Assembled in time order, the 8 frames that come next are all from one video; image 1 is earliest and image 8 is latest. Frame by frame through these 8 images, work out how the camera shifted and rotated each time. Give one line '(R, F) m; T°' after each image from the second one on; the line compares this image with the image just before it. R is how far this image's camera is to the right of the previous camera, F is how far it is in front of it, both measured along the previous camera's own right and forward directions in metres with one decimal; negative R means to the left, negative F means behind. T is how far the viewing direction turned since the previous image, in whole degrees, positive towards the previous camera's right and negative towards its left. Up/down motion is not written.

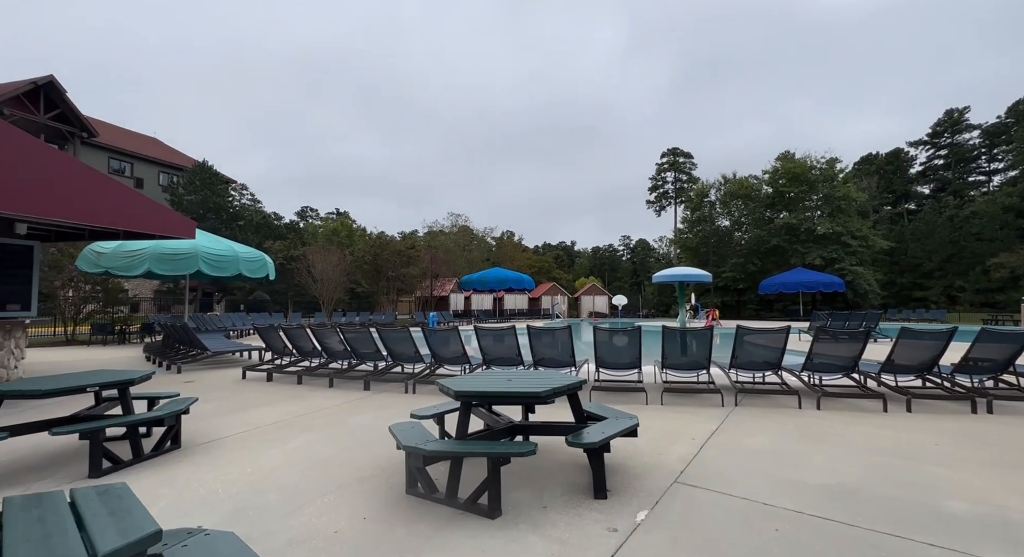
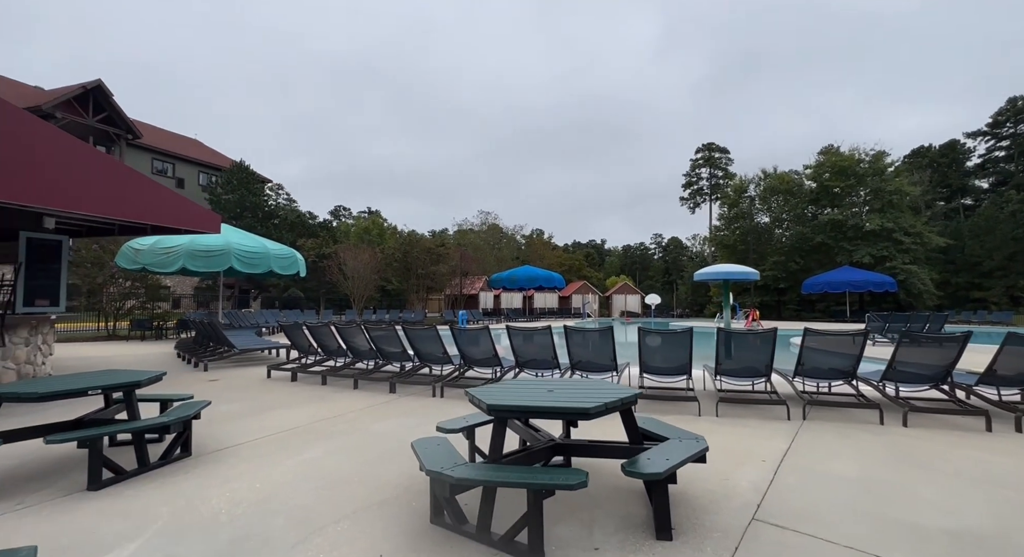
(-0.1, +0.5) m; -3°
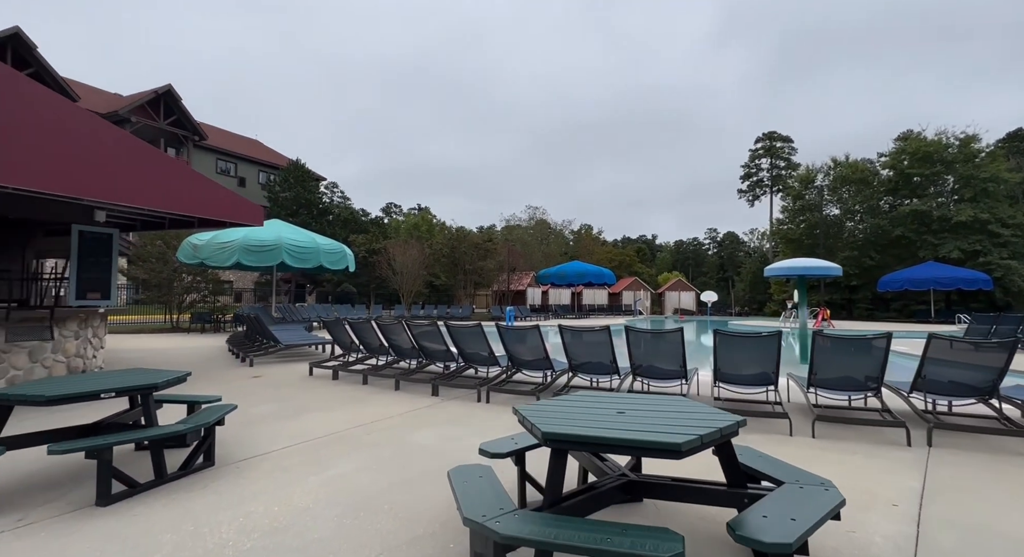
(-0.1, +0.6) m; -5°
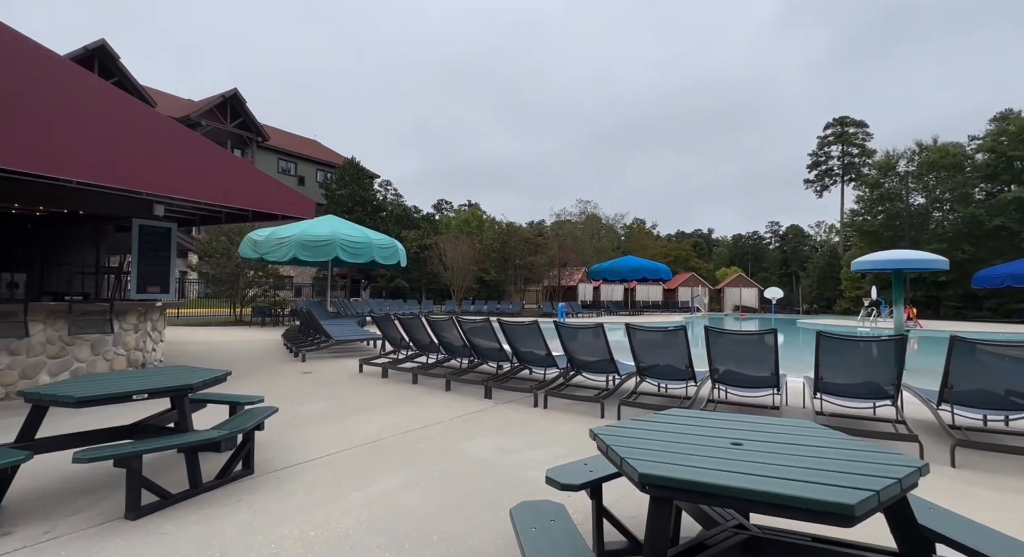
(-0.1, +0.5) m; -5°
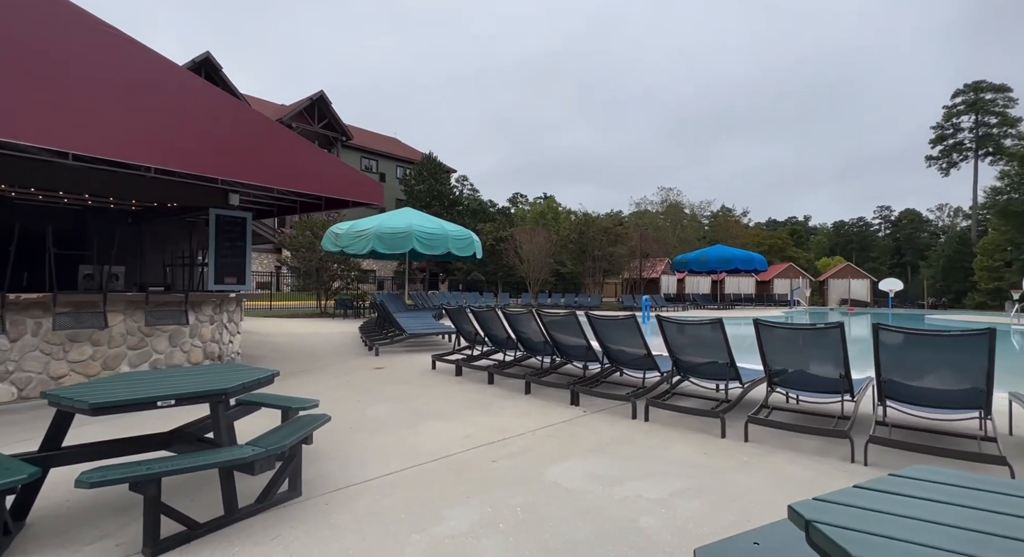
(-0.1, +0.8) m; -8°
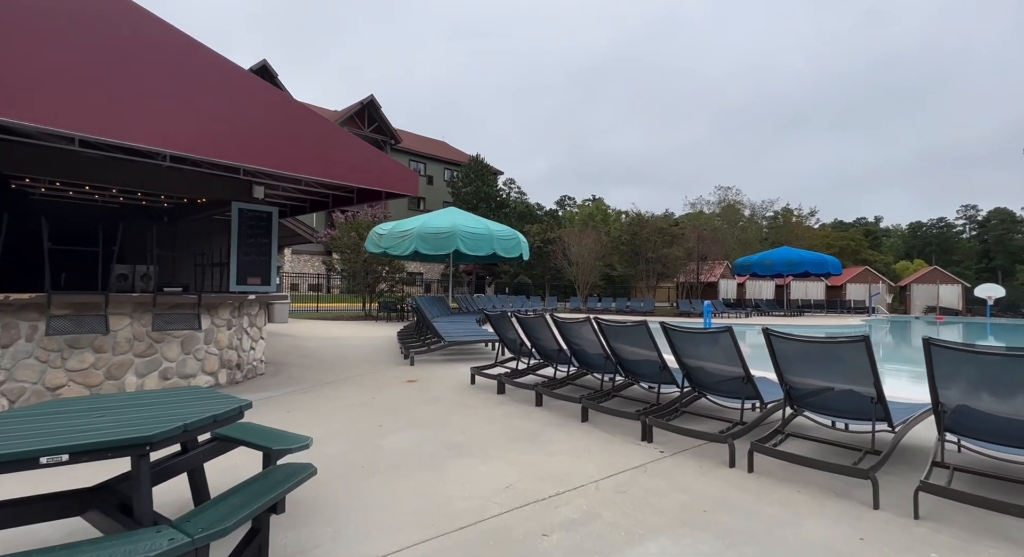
(-0.1, +1.0) m; -5°
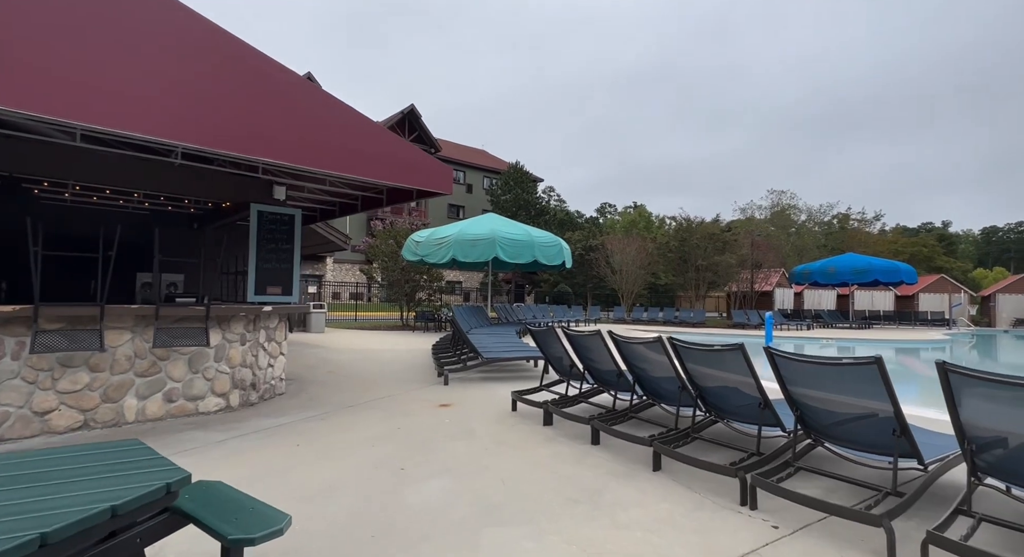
(-0.1, +0.9) m; -4°
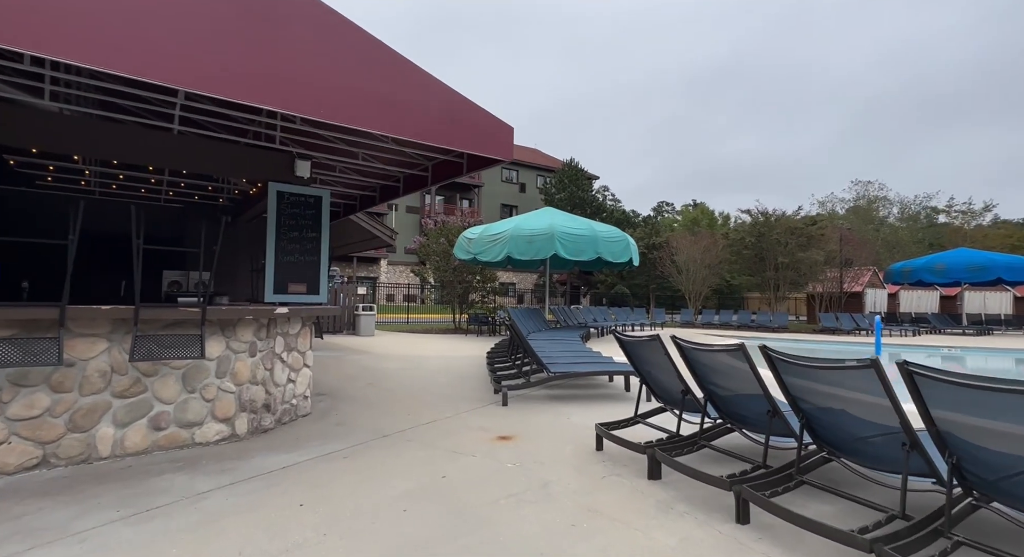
(-0.2, +1.4) m; -6°
